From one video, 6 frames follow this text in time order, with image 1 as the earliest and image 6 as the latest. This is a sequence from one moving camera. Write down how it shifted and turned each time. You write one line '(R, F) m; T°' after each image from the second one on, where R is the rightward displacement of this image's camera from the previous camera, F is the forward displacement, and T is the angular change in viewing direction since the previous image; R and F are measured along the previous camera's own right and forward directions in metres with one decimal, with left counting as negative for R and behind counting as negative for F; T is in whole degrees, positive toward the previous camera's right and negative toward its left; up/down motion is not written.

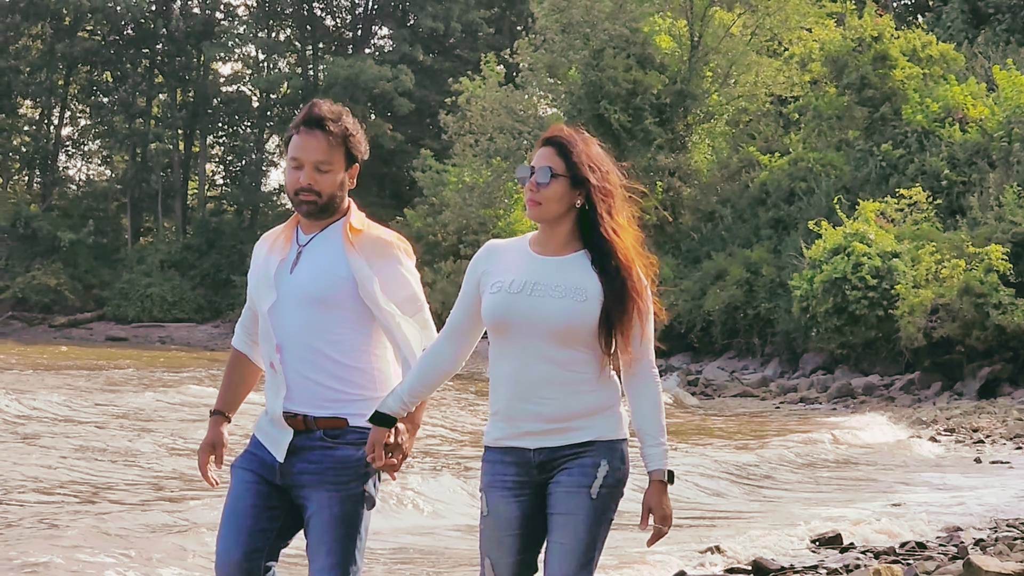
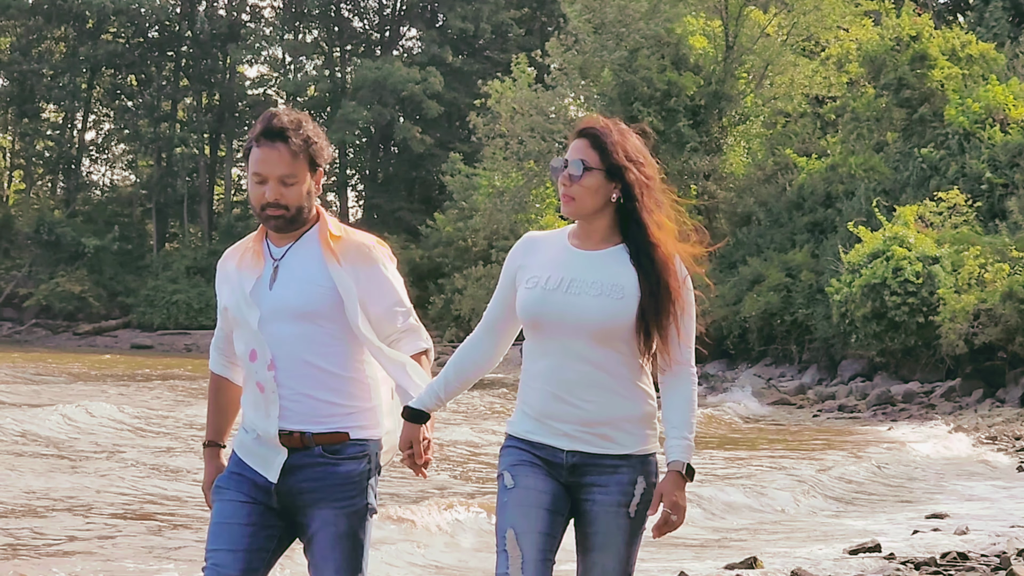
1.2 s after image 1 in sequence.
(0.0, +0.3) m; -1°
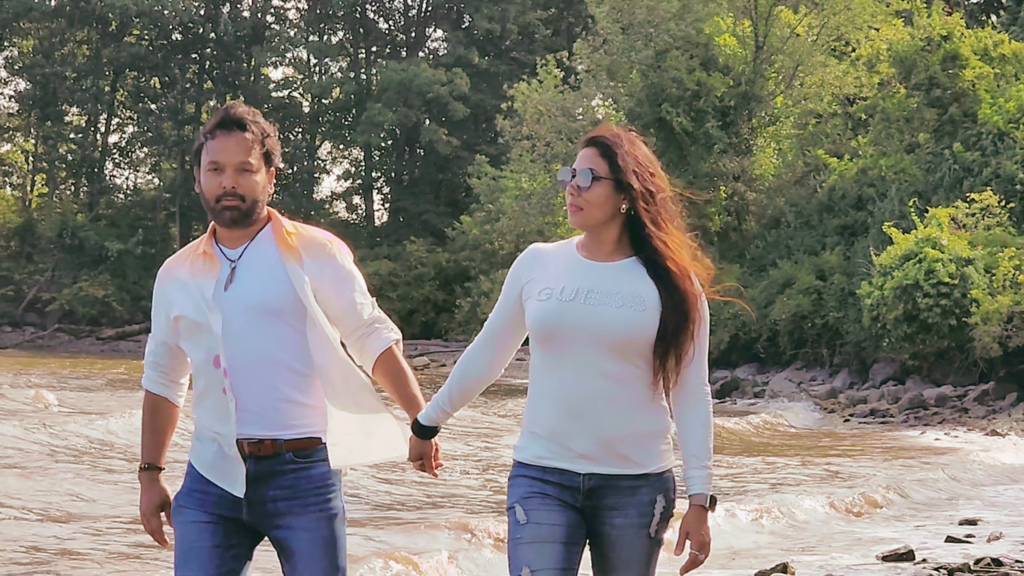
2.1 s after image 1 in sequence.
(0.0, +0.2) m; -1°
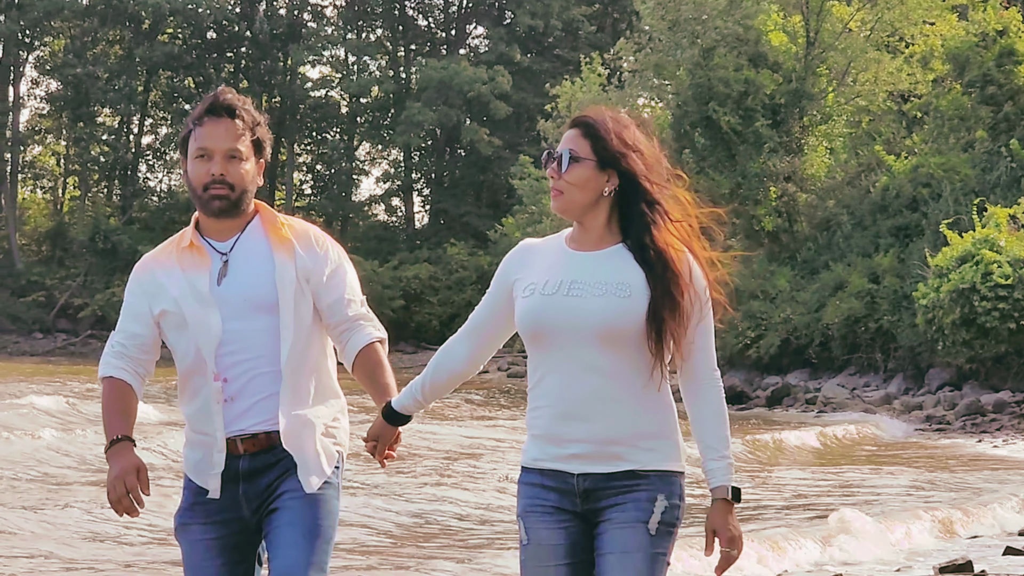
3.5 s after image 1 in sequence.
(-0.1, +0.4) m; -2°
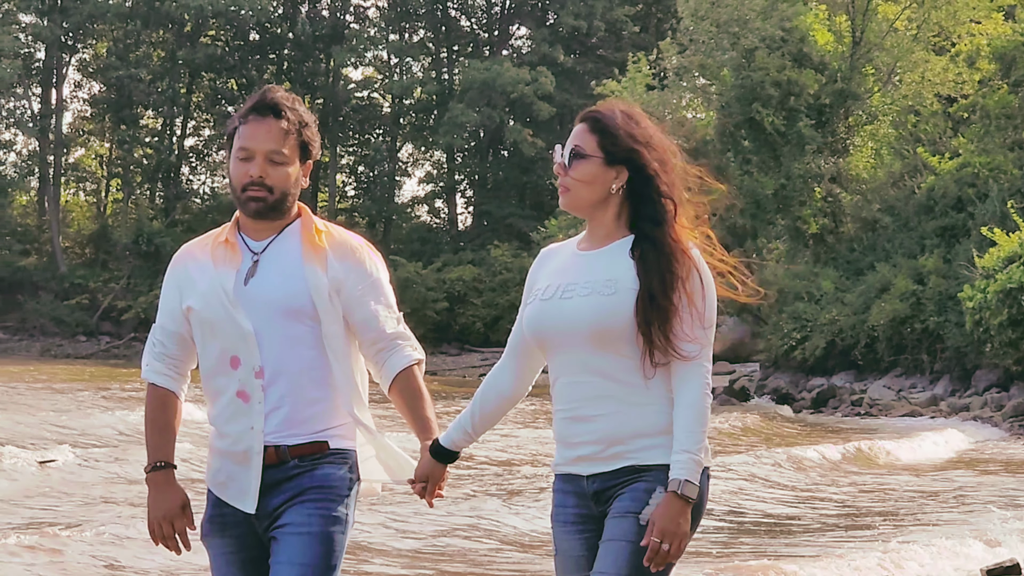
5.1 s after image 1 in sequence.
(-0.1, +0.1) m; -1°
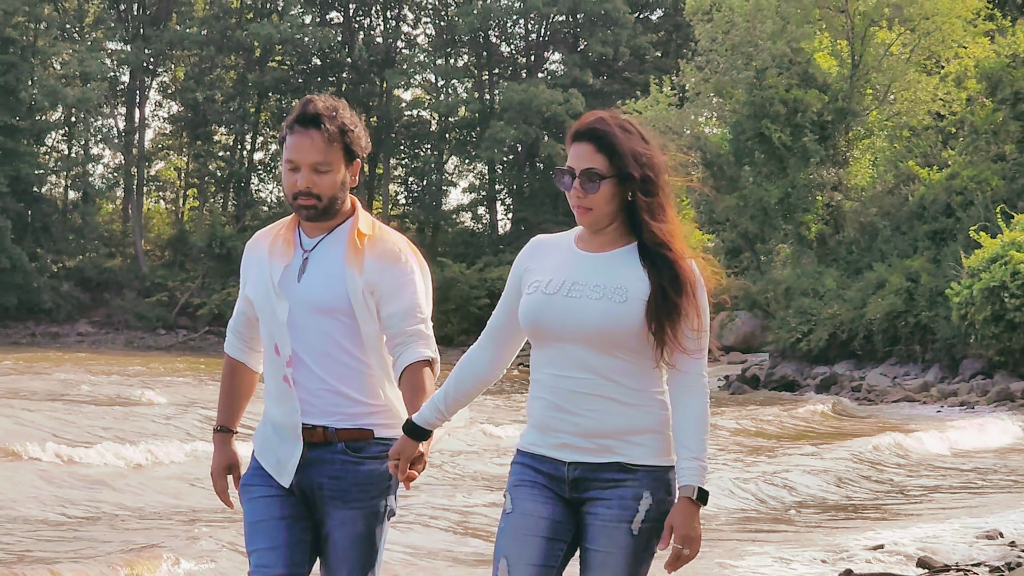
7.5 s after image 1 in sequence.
(-0.4, -1.2) m; 0°
